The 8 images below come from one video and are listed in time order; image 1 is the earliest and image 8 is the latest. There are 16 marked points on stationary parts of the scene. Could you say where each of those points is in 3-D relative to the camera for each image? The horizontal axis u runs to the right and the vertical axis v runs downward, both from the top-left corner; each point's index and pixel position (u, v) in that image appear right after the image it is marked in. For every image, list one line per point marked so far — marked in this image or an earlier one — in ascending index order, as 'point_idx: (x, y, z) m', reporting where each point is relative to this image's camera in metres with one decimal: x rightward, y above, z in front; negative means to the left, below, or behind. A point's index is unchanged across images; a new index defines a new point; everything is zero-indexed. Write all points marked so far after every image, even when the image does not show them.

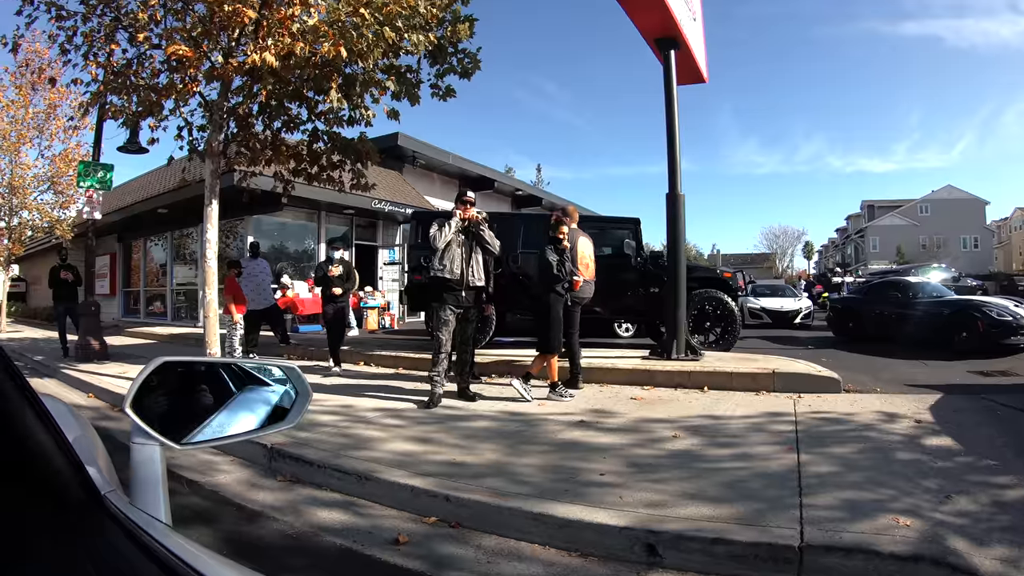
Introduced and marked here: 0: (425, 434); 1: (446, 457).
0: (-0.8, -1.3, +5.1) m
1: (-0.5, -1.4, +4.7) m
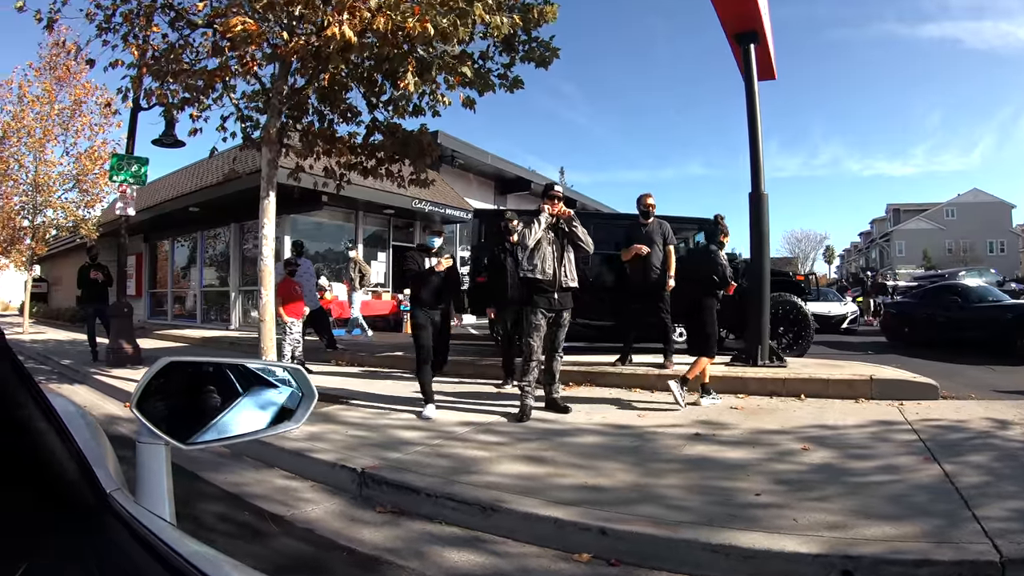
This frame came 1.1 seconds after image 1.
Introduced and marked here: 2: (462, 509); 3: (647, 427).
0: (+0.2, -1.3, +4.6) m
1: (+0.5, -1.4, +4.2) m
2: (-0.4, -1.4, +3.8) m
3: (+1.2, -1.3, +5.2) m
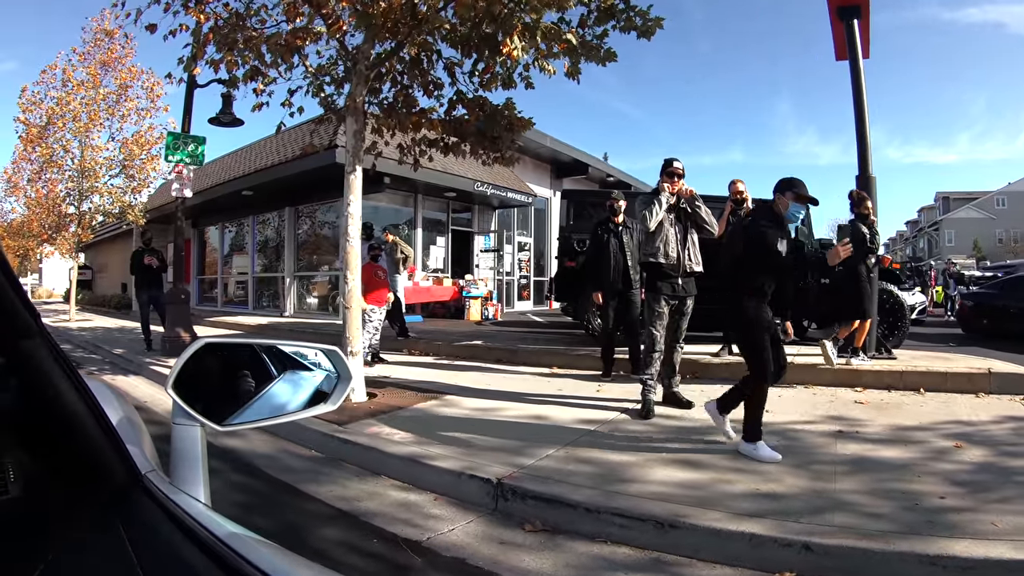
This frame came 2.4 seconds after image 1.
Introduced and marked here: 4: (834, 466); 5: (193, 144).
0: (+1.2, -1.2, +4.2) m
1: (+1.5, -1.3, +3.8) m
2: (+0.7, -1.3, +3.4) m
3: (+2.3, -1.1, +4.9) m
4: (+2.3, -1.2, +4.1) m
5: (-4.1, +1.9, +7.7) m
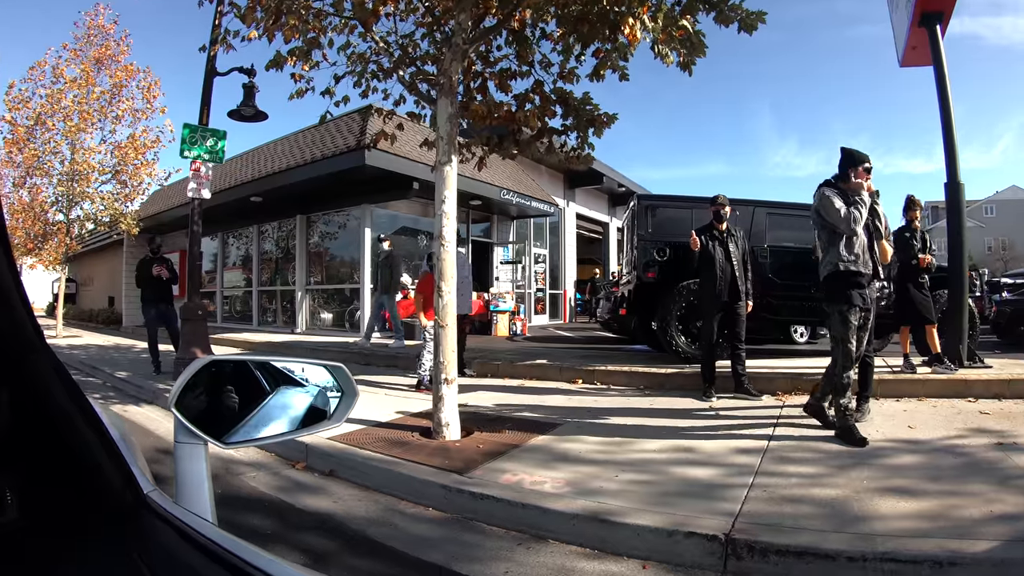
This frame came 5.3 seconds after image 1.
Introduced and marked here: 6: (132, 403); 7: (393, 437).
0: (+2.4, -1.3, +3.7) m
1: (+2.7, -1.3, +3.3) m
2: (+1.9, -1.4, +2.8) m
3: (+3.3, -1.2, +4.5) m
4: (+3.4, -1.3, +3.8) m
5: (-3.4, +1.7, +6.6) m
6: (-3.7, -1.1, +5.6) m
7: (-1.0, -1.2, +4.7) m
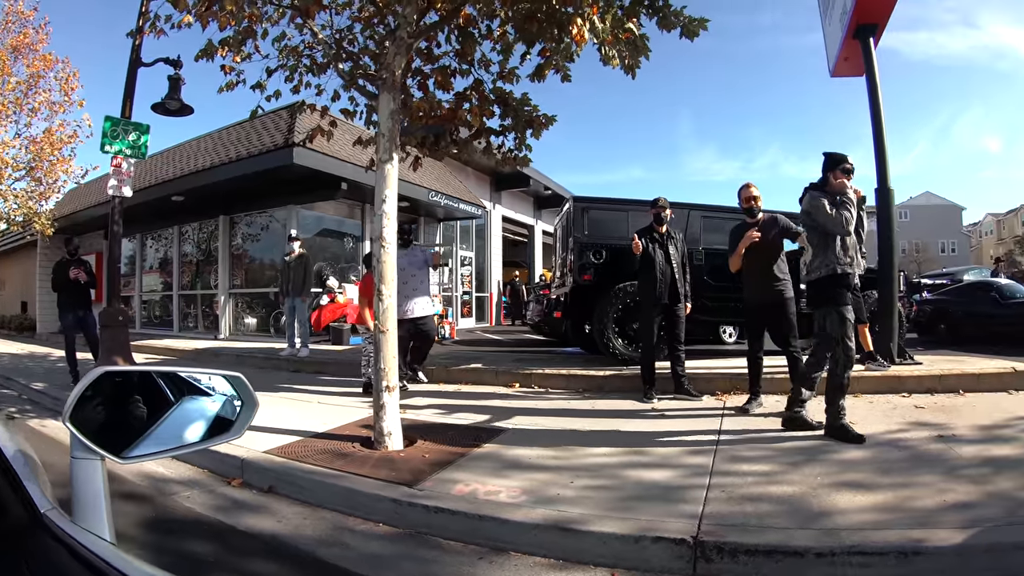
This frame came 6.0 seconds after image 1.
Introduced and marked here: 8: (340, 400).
0: (+2.1, -1.2, +3.7) m
1: (+2.4, -1.3, +3.4) m
2: (+1.8, -1.3, +2.8) m
3: (+2.9, -1.2, +4.6) m
4: (+3.1, -1.2, +3.9) m
5: (-4.0, +1.6, +6.0) m
6: (-4.1, -1.1, +5.0) m
7: (-1.4, -1.2, +4.4) m
8: (-1.9, -1.2, +6.1) m
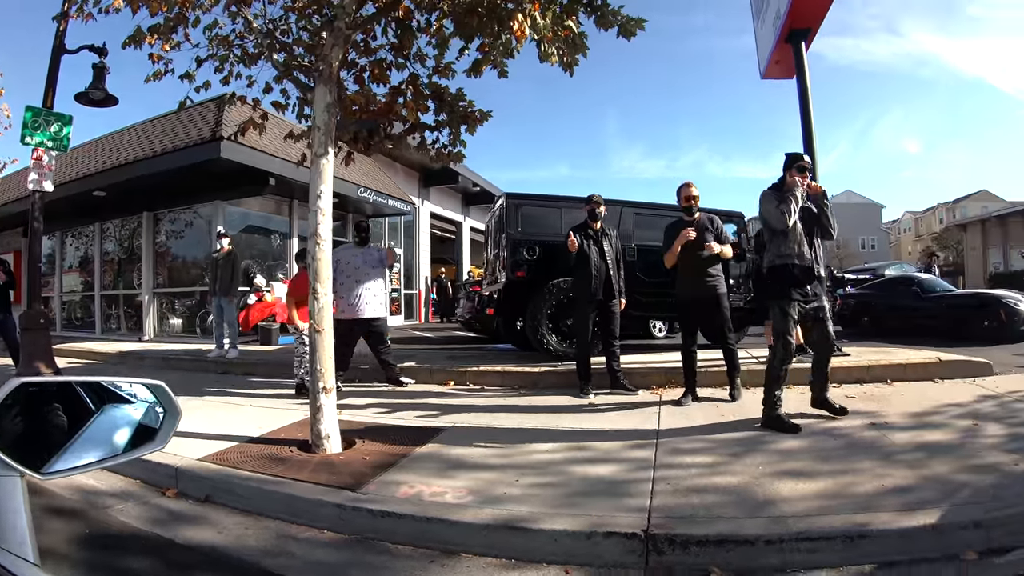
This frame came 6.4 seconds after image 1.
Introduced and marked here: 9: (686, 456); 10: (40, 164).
0: (+1.8, -1.2, +3.8) m
1: (+2.2, -1.2, +3.5) m
2: (+1.5, -1.3, +2.8) m
3: (+2.6, -1.1, +4.7) m
4: (+2.8, -1.2, +4.0) m
5: (-4.5, +1.6, +5.6) m
6: (-4.5, -1.2, +4.6) m
7: (-1.7, -1.2, +4.2) m
8: (-2.3, -1.2, +5.9) m
9: (+1.2, -1.2, +4.0) m
10: (-4.2, +1.1, +5.1) m
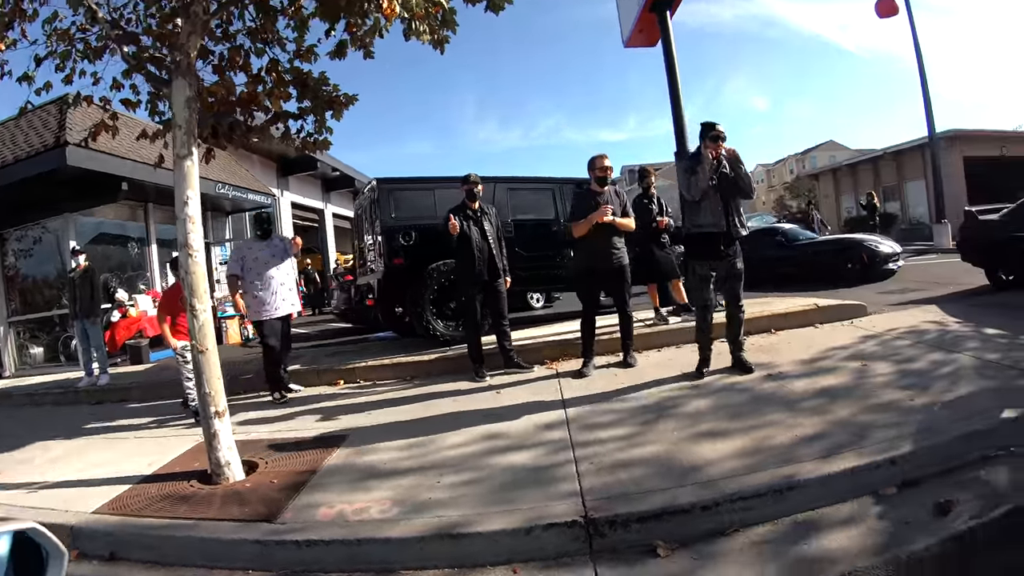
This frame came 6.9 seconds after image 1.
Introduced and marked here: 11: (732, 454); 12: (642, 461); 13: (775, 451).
0: (+1.4, -1.0, +3.9) m
1: (+1.8, -1.0, +3.7) m
2: (+1.3, -1.1, +3.0) m
3: (+2.0, -0.8, +4.9) m
4: (+2.3, -0.9, +4.3) m
5: (-5.3, +1.2, +4.8) m
6: (-4.9, -1.6, +3.8) m
7: (-2.1, -1.4, +3.8) m
8: (-3.0, -1.3, +5.4) m
9: (+0.8, -1.0, +4.0) m
10: (-4.9, +0.7, +4.3) m
11: (+1.4, -1.0, +3.5) m
12: (+0.9, -1.1, +3.5) m
13: (+1.7, -1.0, +3.5) m
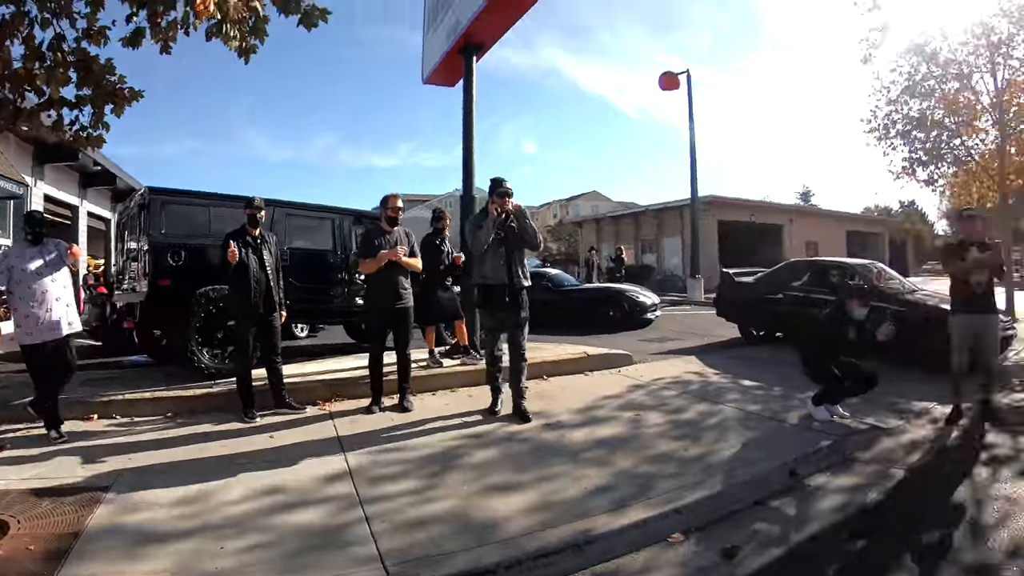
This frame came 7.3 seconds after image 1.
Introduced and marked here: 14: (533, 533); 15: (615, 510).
0: (+0.1, -1.3, +3.9) m
1: (+0.6, -1.3, +3.8) m
2: (+0.3, -1.4, +2.9) m
3: (+0.4, -1.2, +5.0) m
4: (+0.9, -1.2, +4.5) m
5: (-6.5, +1.2, +2.8) m
6: (-5.9, -1.6, +1.9) m
7: (-3.2, -1.5, +2.7) m
8: (-4.5, -1.5, +3.9) m
9: (-0.5, -1.3, +3.8) m
10: (-6.0, +0.7, +2.5) m
11: (+0.2, -1.3, +3.5) m
12: (-0.3, -1.3, +3.3) m
13: (+0.5, -1.3, +3.5) m
14: (+0.2, -1.3, +3.1) m
15: (+0.7, -1.3, +3.3) m
